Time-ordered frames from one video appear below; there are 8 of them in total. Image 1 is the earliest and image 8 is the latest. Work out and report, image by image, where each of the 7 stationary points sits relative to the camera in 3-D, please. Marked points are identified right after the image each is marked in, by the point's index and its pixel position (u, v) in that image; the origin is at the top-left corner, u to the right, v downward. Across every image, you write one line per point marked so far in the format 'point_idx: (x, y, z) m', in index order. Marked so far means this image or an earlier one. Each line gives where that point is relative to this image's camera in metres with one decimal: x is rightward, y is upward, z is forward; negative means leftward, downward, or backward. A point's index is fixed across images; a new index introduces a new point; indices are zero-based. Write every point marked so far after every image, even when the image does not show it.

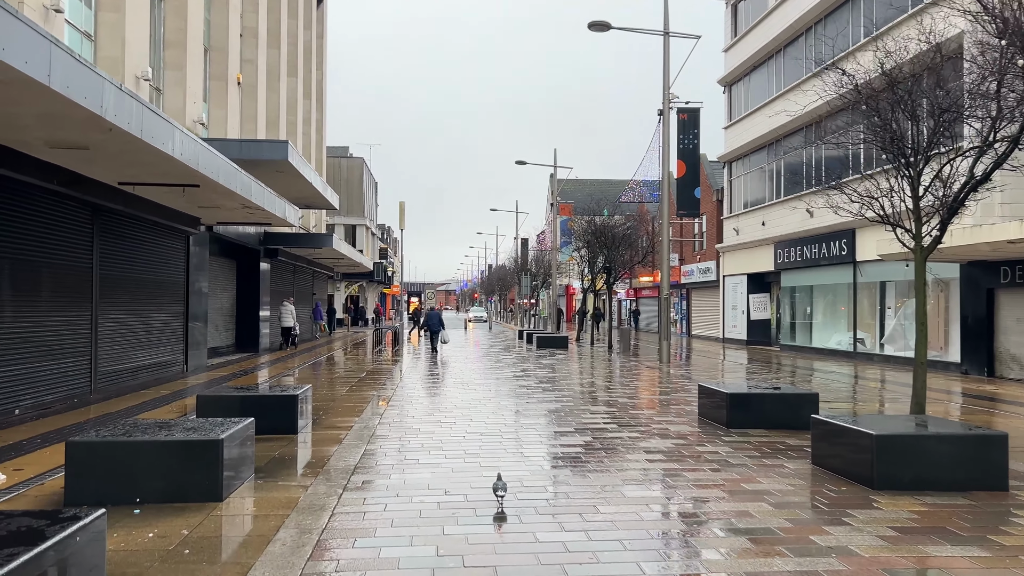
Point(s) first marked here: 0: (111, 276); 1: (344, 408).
0: (-5.7, +0.2, +11.7) m
1: (-2.2, -1.5, +10.5) m
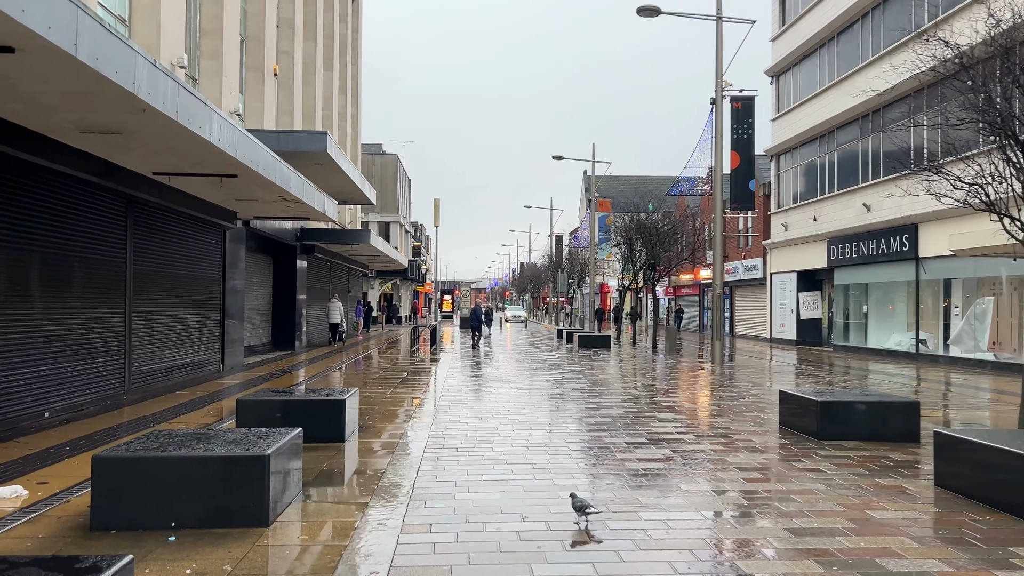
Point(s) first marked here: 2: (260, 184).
0: (-5.0, +0.2, +11.1) m
1: (-1.5, -1.4, +9.8) m
2: (-3.4, +1.4, +11.0) m
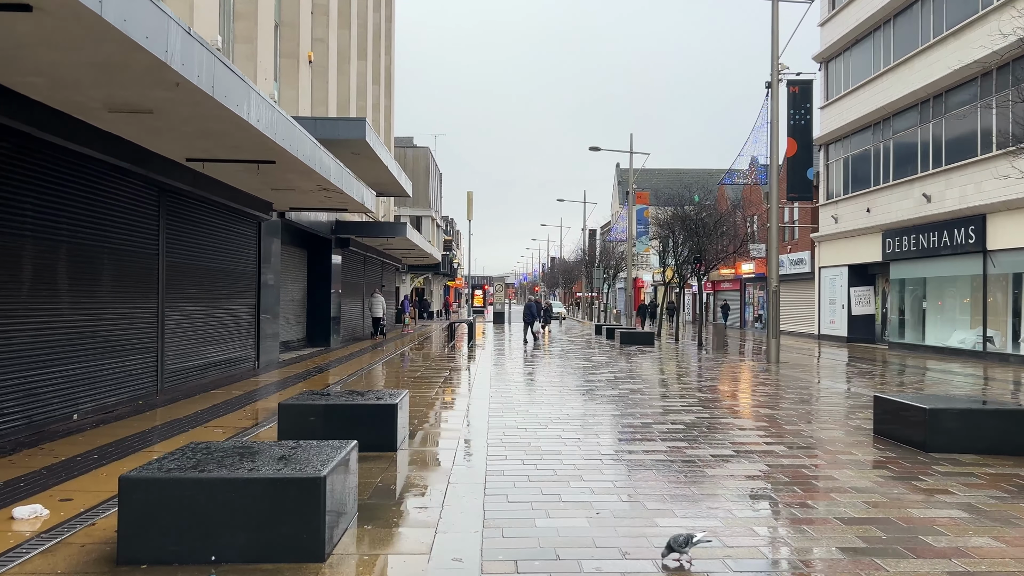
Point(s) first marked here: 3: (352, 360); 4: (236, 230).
0: (-4.3, +0.3, +10.6) m
1: (-0.9, -1.4, +9.2) m
2: (-2.7, +1.5, +10.4) m
3: (-3.2, -1.5, +16.5) m
4: (-4.4, +0.9, +12.9) m
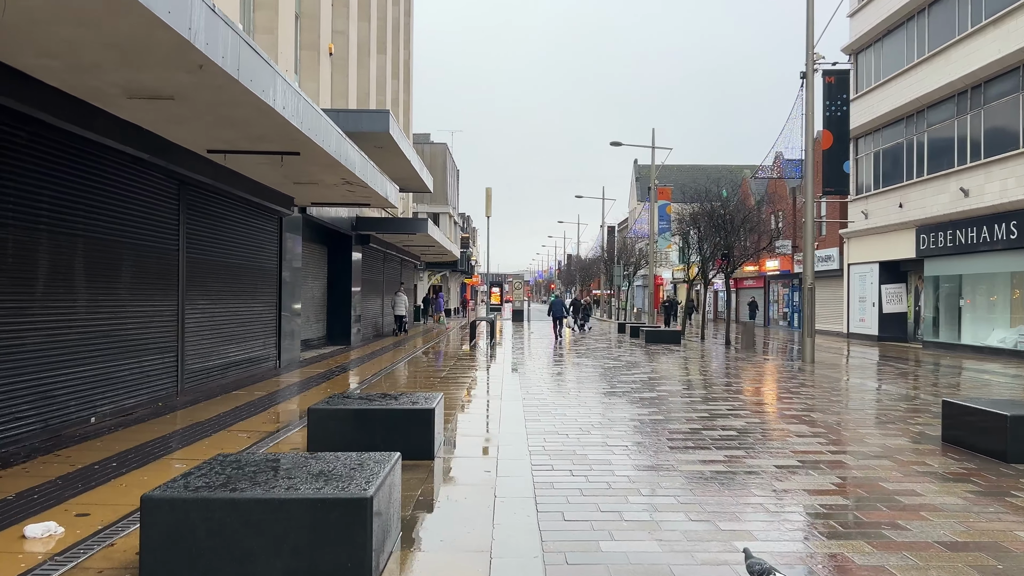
0: (-3.9, +0.4, +10.2) m
1: (-0.5, -1.3, +8.7) m
2: (-2.3, +1.5, +10.0) m
3: (-2.7, -1.4, +16.1) m
4: (-3.9, +1.0, +12.5) m
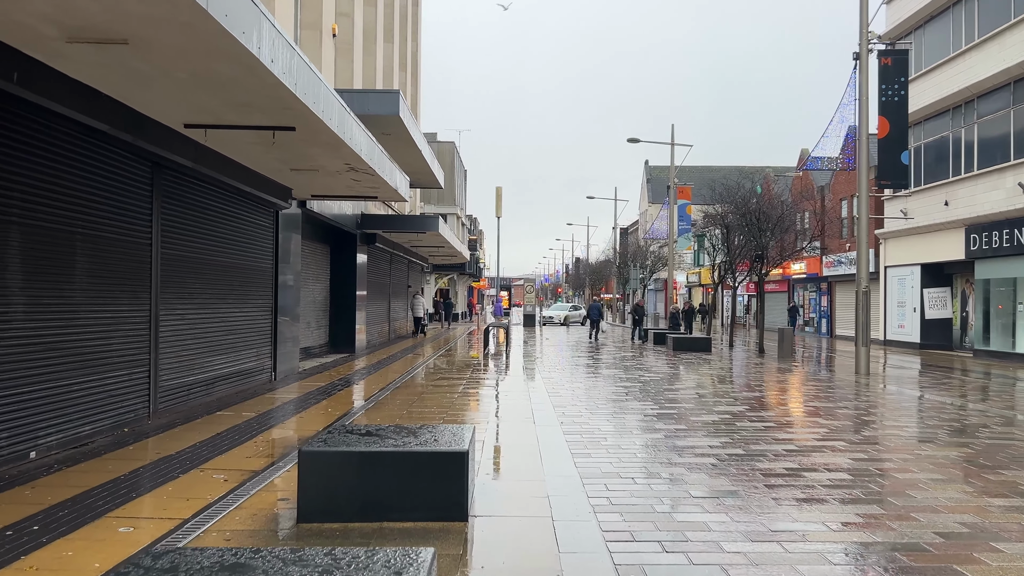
0: (-3.6, +0.3, +8.7) m
1: (-0.2, -1.3, +7.2) m
2: (-2.0, +1.5, +8.5) m
3: (-2.4, -1.5, +14.6) m
4: (-3.5, +0.9, +11.0) m
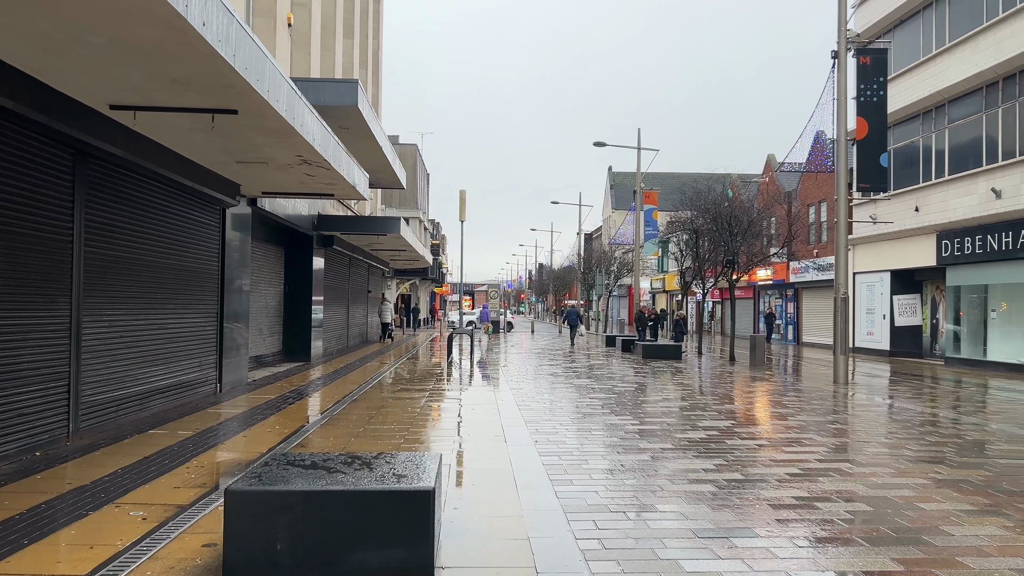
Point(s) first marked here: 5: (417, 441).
0: (-3.9, +0.3, +7.8) m
1: (-0.4, -1.4, +6.4) m
2: (-2.3, +1.5, +7.6) m
3: (-2.9, -1.6, +13.7) m
4: (-3.9, +0.9, +10.1) m
5: (-0.9, -1.4, +7.4) m
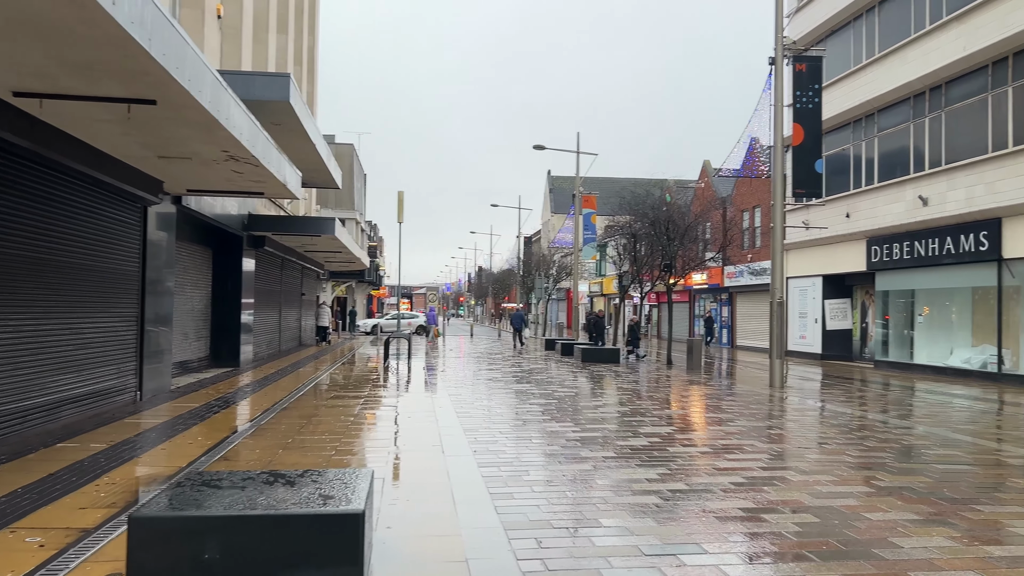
0: (-4.4, +0.3, +7.2) m
1: (-0.9, -1.4, +6.1) m
2: (-2.8, +1.4, +7.2) m
3: (-3.9, -1.6, +13.1) m
4: (-4.7, +0.9, +9.5) m
5: (-1.4, -1.4, +7.1) m
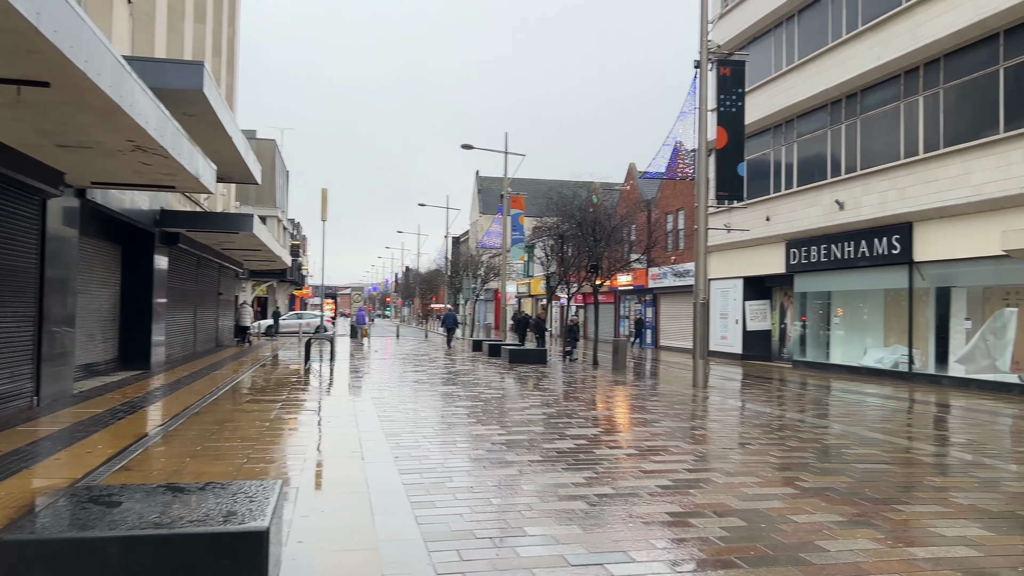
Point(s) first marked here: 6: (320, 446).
0: (-5.1, +0.3, +6.6) m
1: (-1.4, -1.4, +5.8) m
2: (-3.4, +1.5, +6.7) m
3: (-5.1, -1.6, +12.5) m
4: (-5.5, +0.9, +8.8) m
5: (-2.1, -1.4, +6.7) m
6: (-1.8, -1.5, +7.8) m
